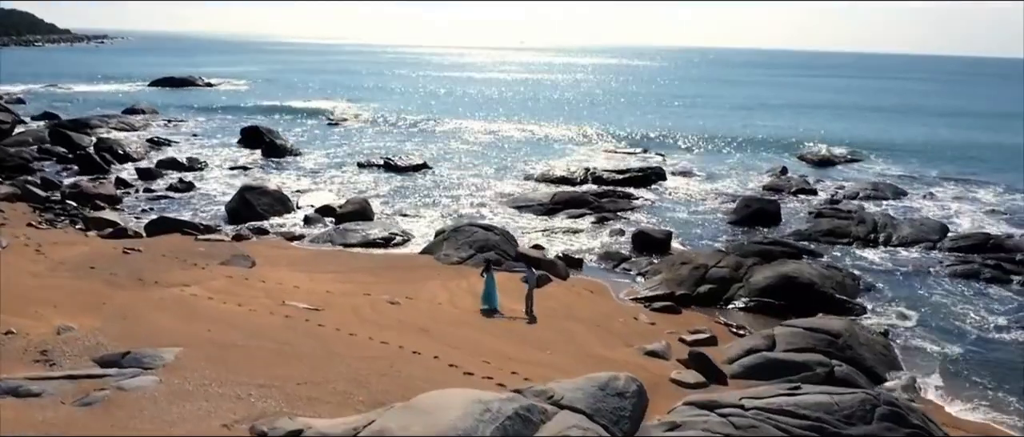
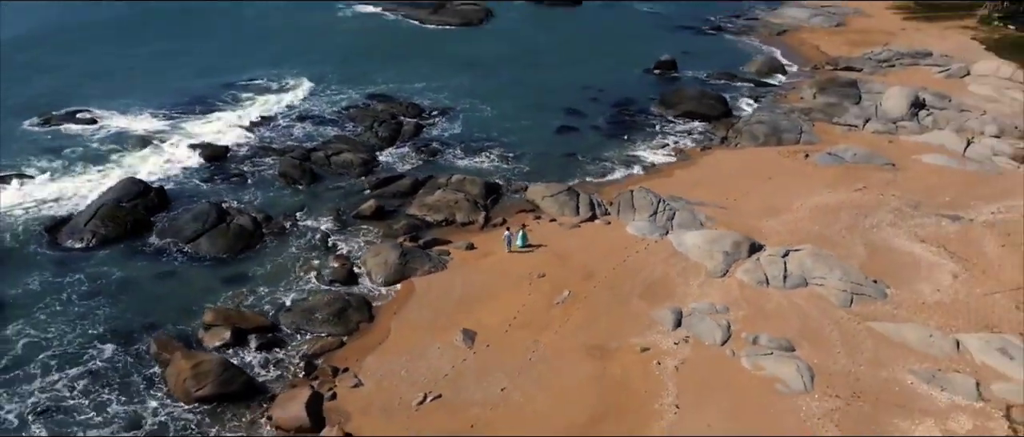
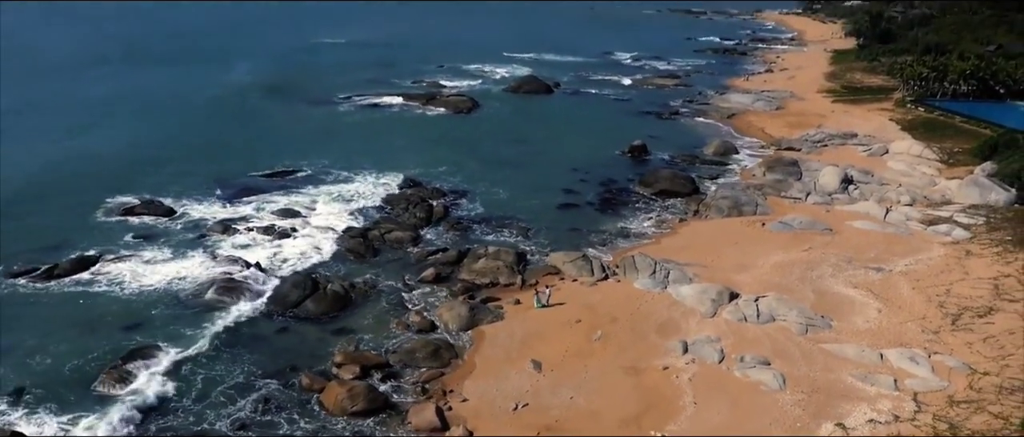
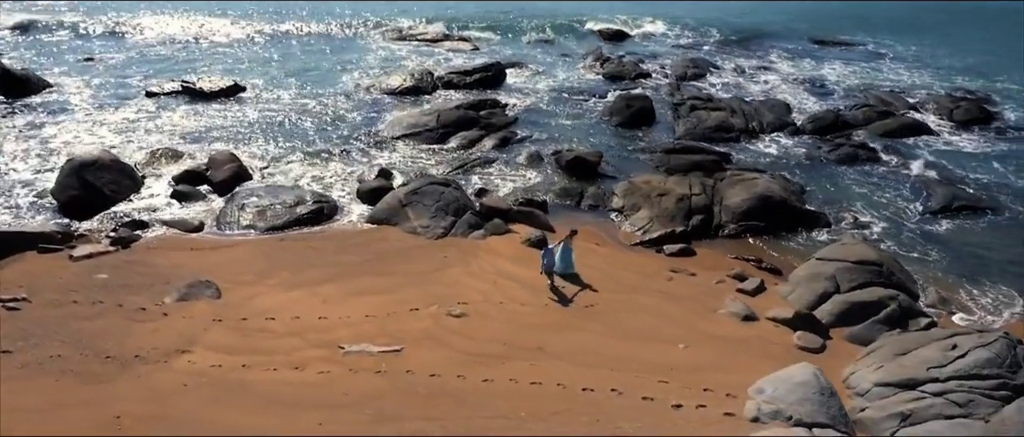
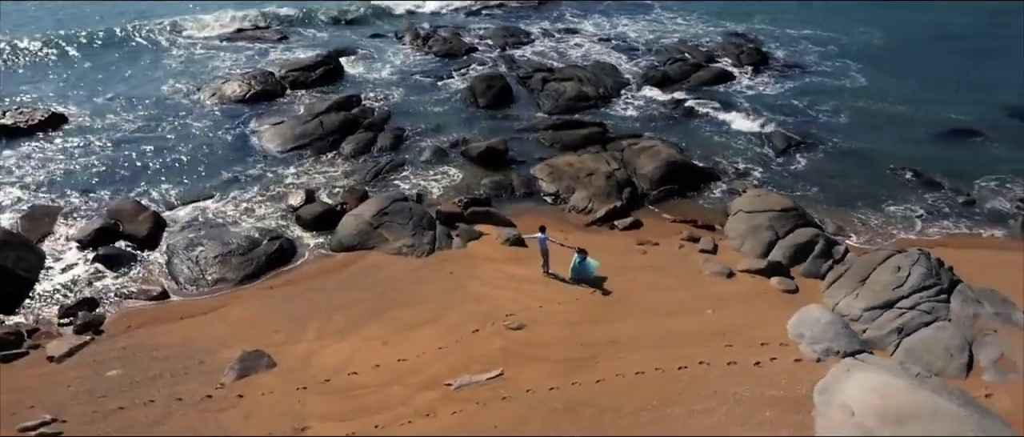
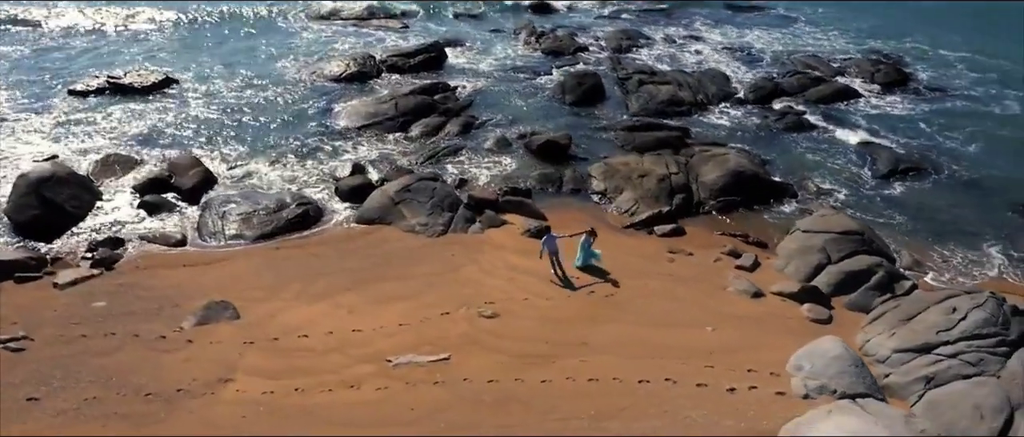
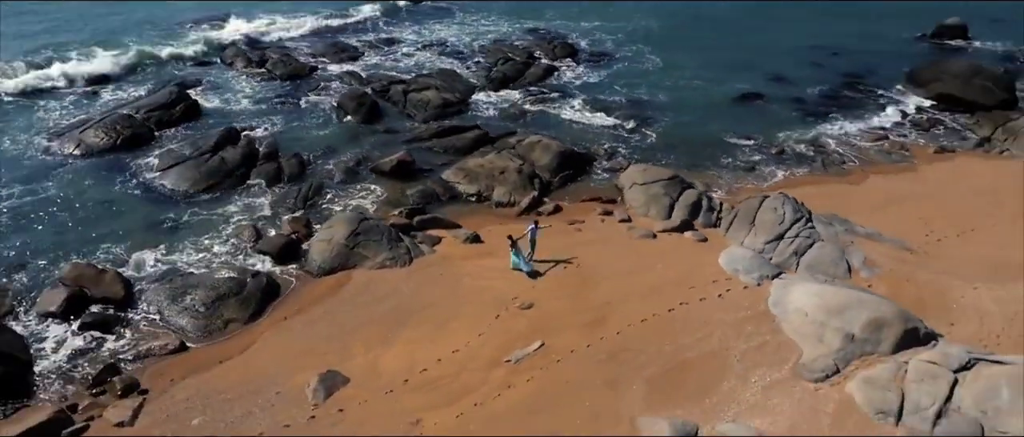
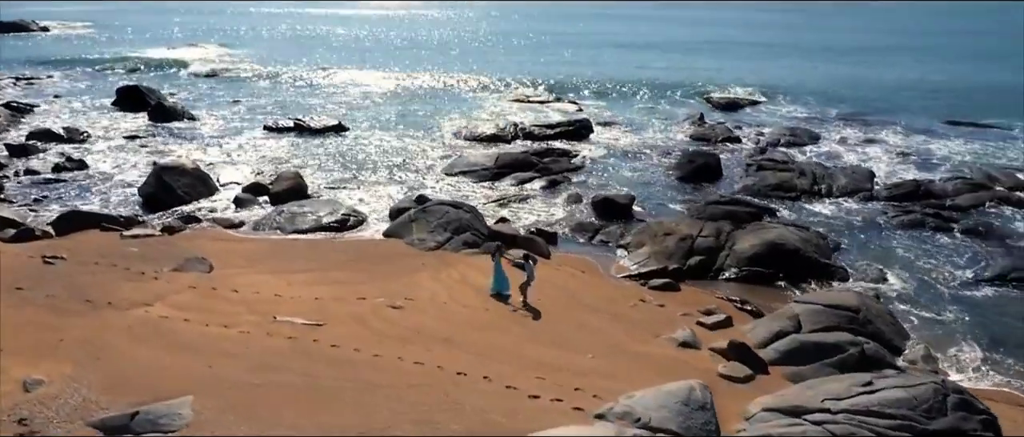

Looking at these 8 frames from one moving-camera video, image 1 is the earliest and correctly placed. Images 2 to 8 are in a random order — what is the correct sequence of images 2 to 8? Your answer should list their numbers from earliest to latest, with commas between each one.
8, 4, 6, 5, 7, 2, 3
